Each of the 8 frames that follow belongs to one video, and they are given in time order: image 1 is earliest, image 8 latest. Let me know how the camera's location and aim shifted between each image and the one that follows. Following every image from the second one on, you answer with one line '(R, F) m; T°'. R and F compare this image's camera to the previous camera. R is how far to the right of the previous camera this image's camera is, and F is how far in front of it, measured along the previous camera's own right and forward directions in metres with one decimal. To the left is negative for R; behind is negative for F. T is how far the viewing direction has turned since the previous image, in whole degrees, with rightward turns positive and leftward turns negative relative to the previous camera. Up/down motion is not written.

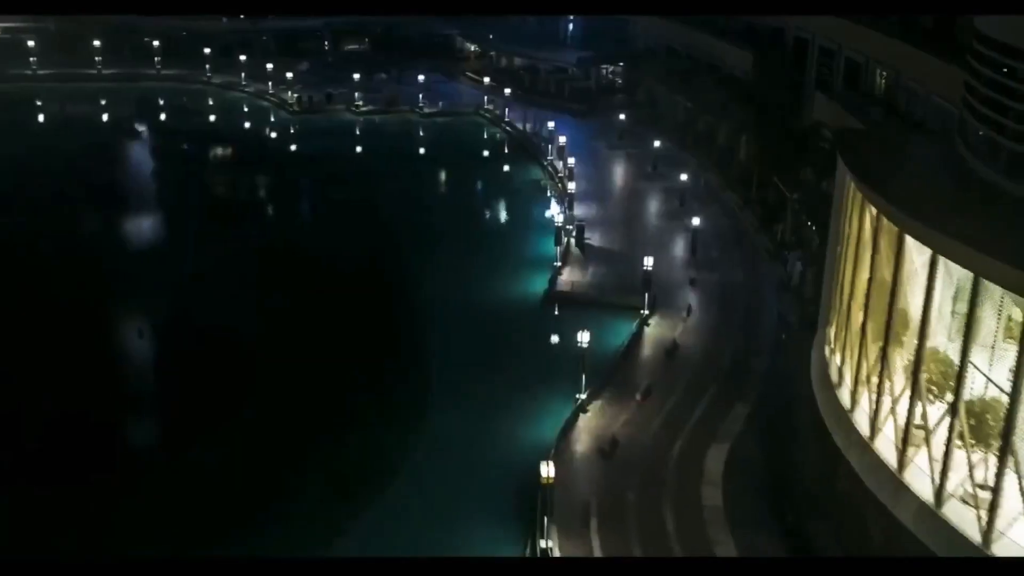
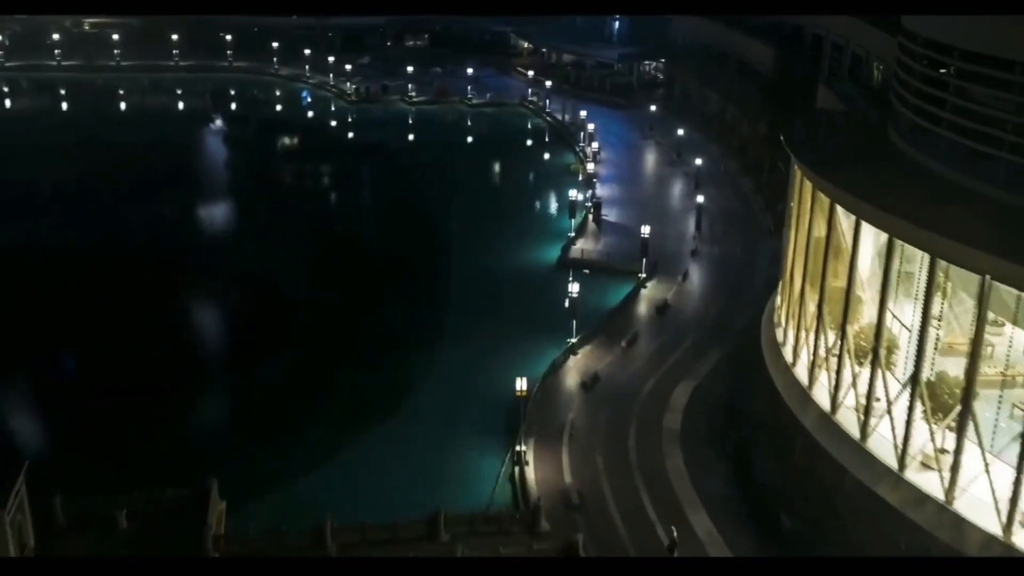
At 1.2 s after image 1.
(+1.5, -3.2) m; -4°
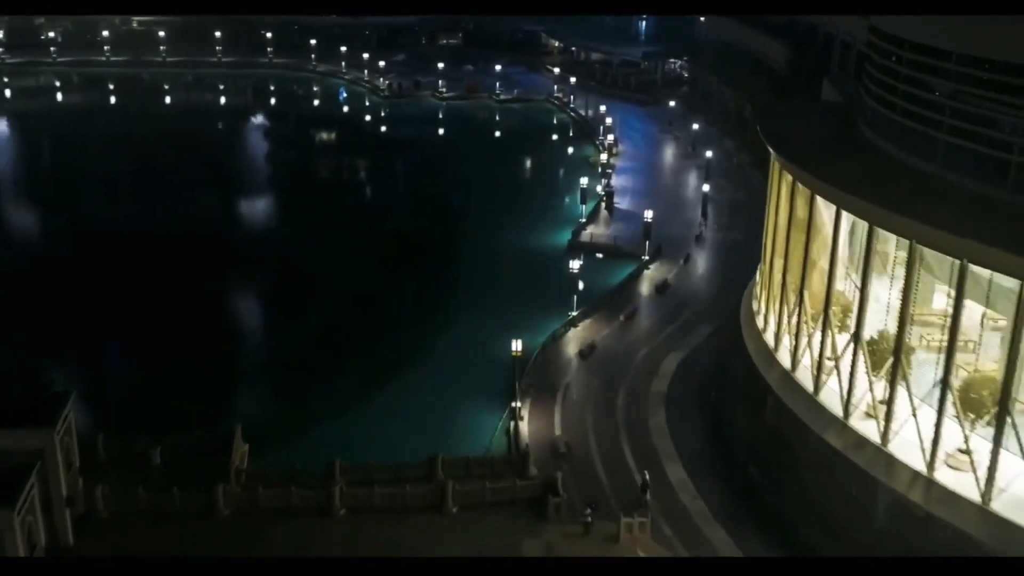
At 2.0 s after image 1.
(+0.8, -1.9) m; -2°
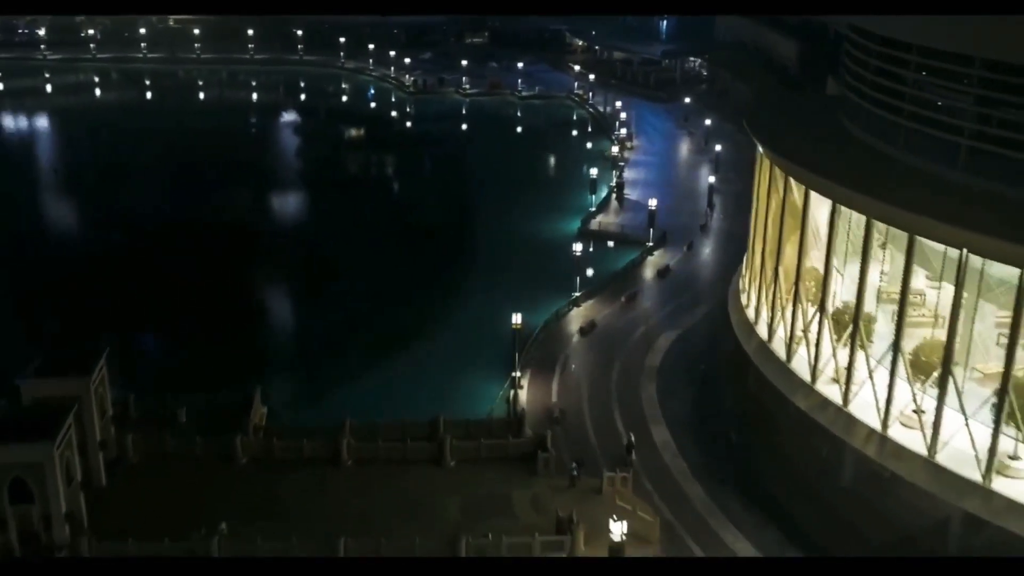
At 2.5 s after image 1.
(+0.7, -1.5) m; -2°
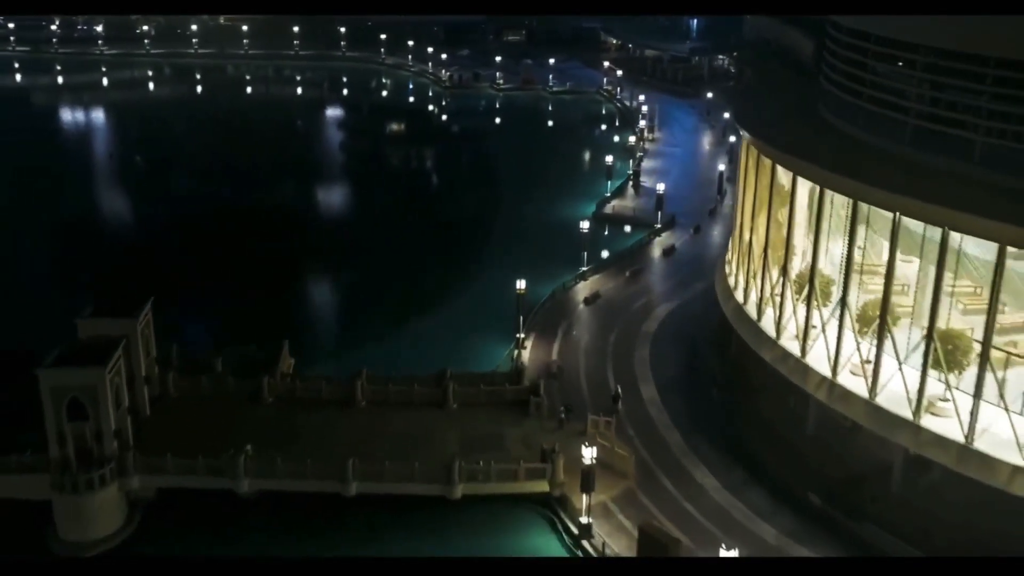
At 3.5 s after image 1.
(+0.9, -2.3) m; -2°
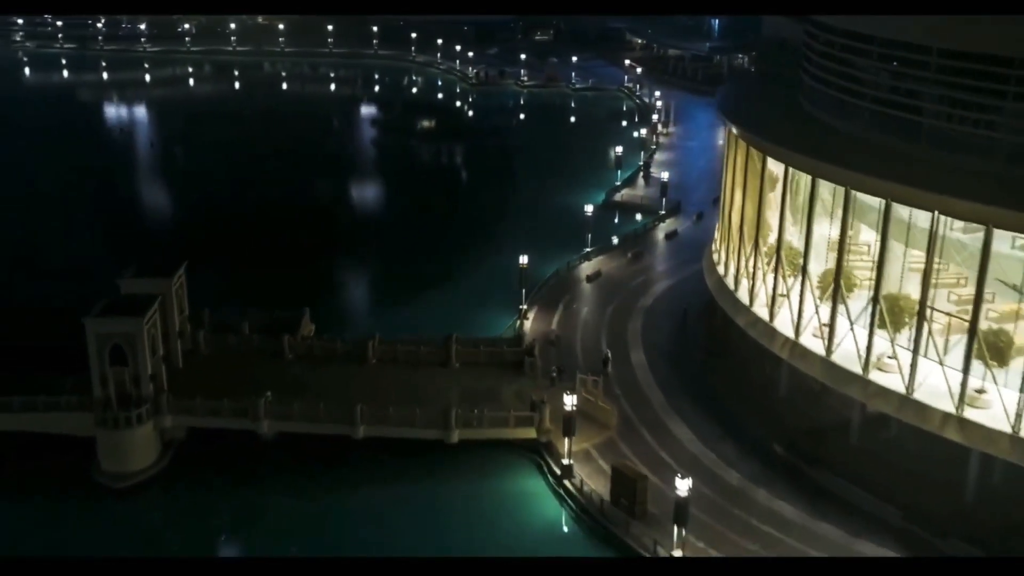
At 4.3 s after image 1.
(+0.8, -2.1) m; -2°
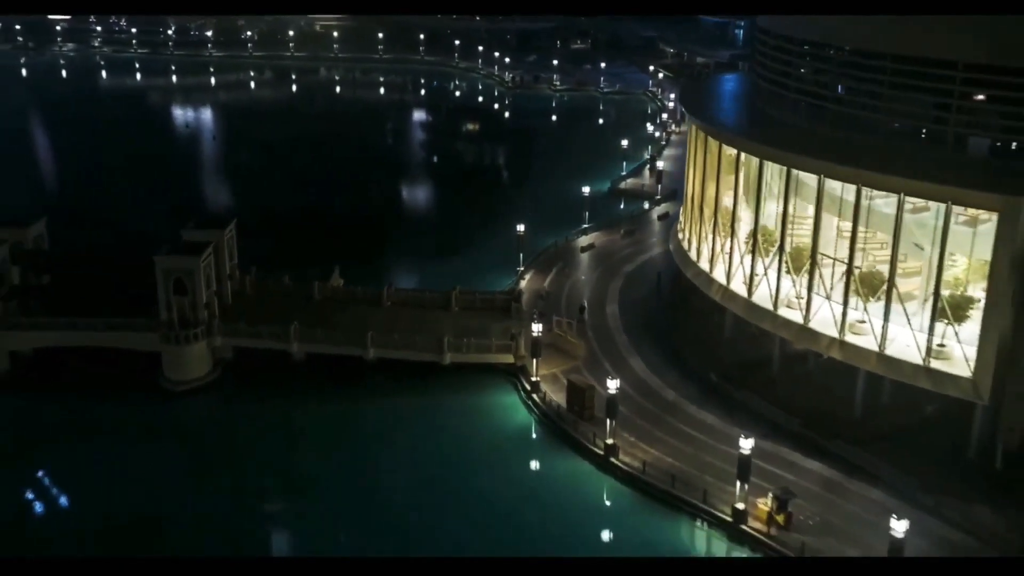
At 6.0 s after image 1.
(+1.8, -4.7) m; -3°
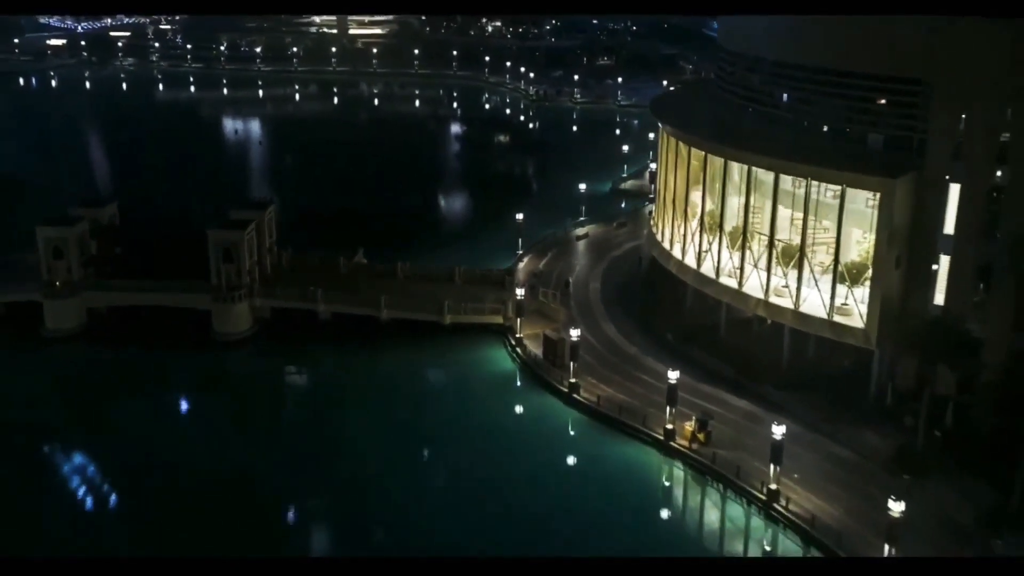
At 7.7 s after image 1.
(+1.5, -4.9) m; -2°
